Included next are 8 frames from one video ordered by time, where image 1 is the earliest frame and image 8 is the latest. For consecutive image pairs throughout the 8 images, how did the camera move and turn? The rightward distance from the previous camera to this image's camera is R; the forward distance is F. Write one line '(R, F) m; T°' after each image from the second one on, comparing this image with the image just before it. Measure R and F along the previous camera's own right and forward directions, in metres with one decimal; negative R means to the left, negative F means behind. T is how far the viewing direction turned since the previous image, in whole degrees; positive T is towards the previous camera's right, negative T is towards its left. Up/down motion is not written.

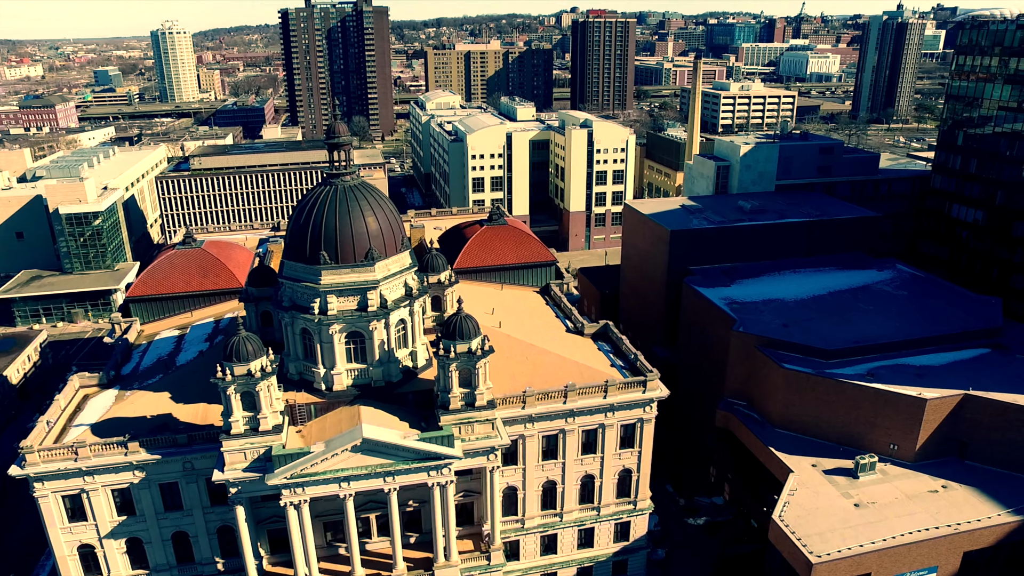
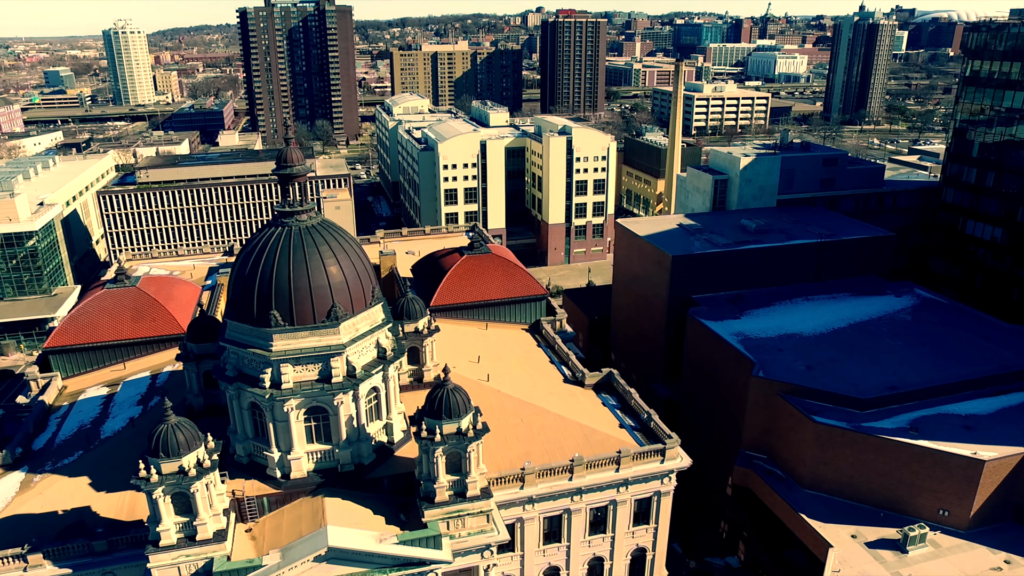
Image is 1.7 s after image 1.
(-1.3, +7.9) m; +2°
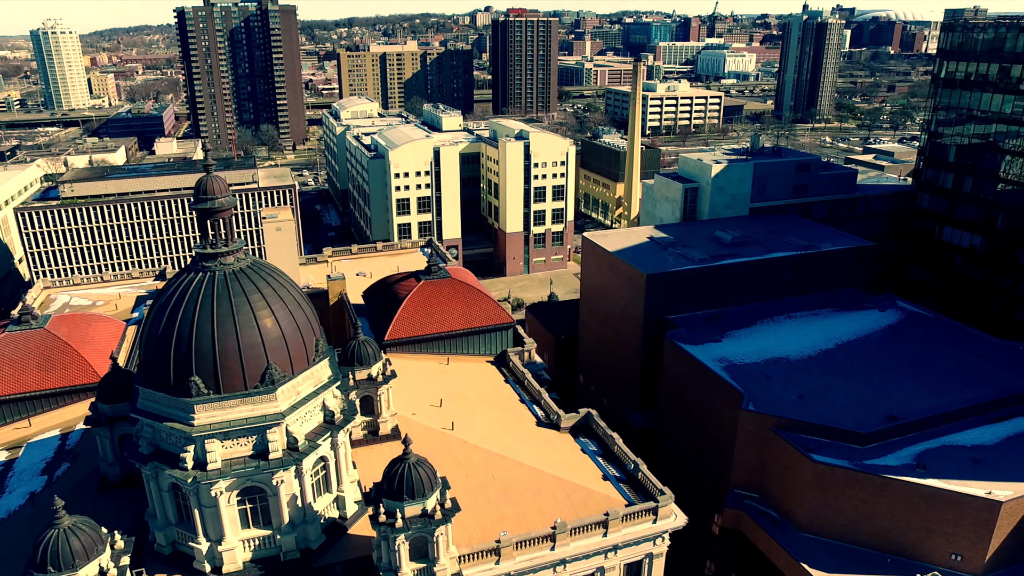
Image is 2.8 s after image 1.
(-0.6, +5.4) m; +3°
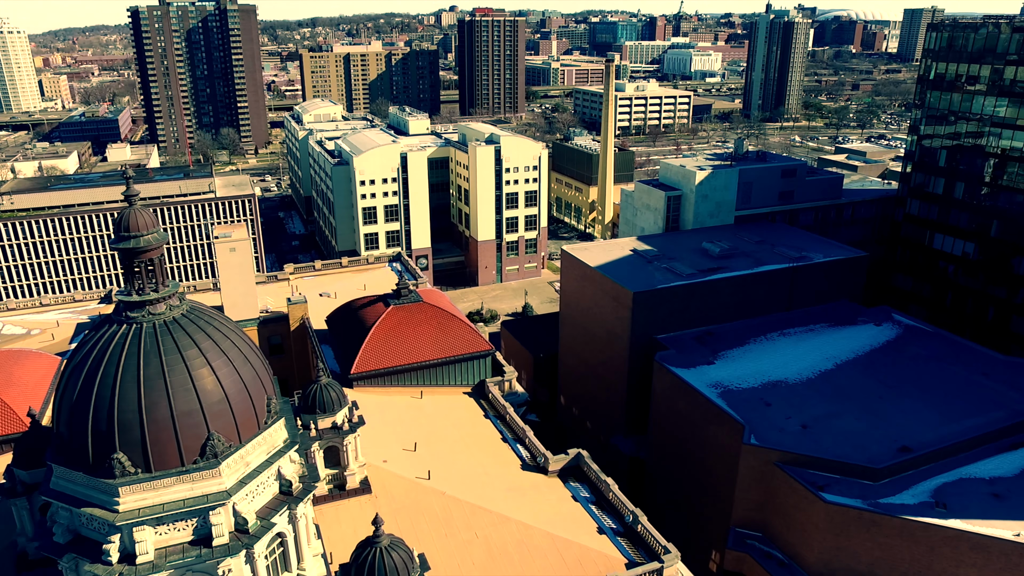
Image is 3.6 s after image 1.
(-0.6, +4.4) m; +2°
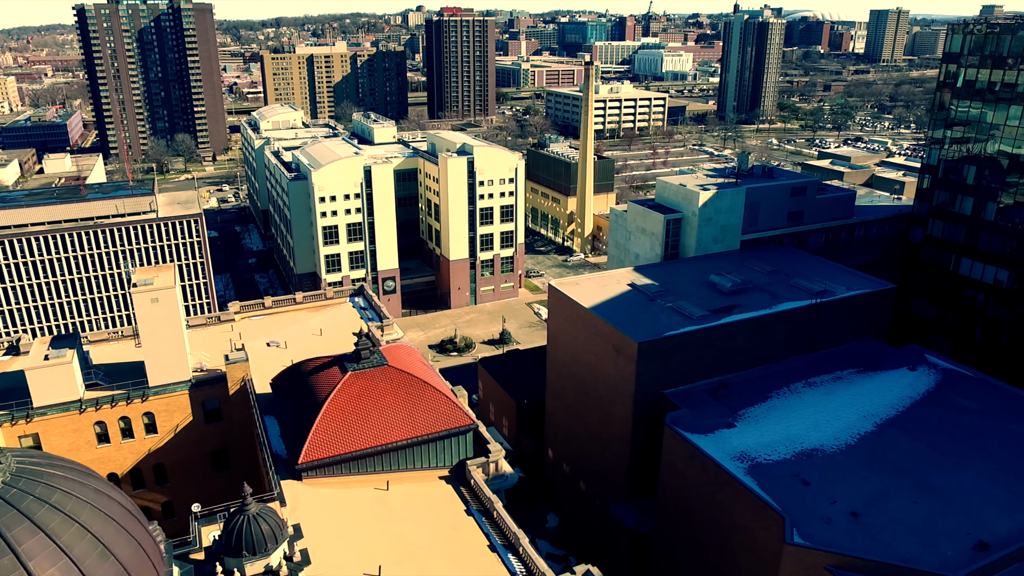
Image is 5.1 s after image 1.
(-0.7, +8.8) m; +2°
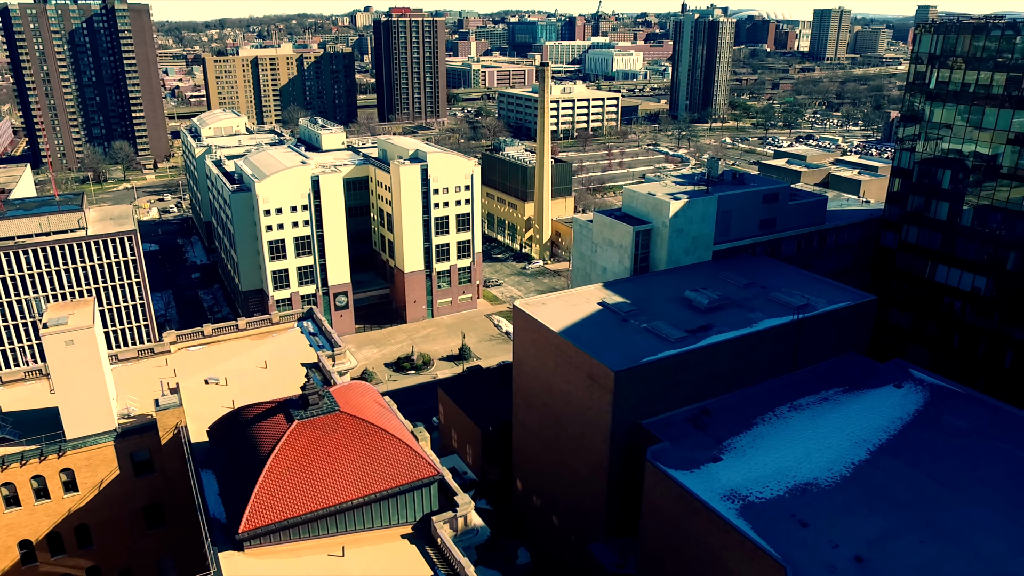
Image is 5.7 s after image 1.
(-0.4, +4.2) m; +3°
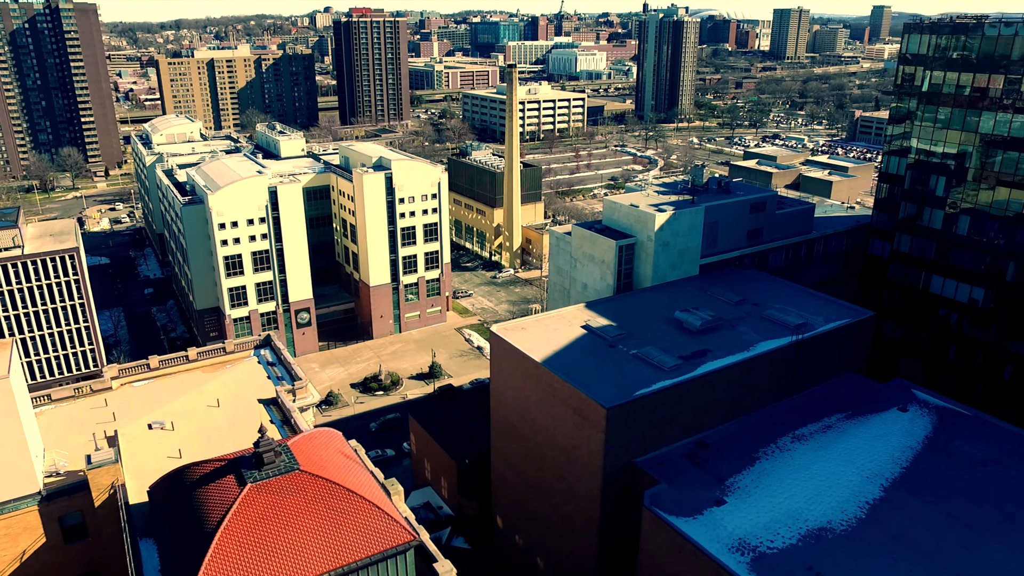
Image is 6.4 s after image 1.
(-0.6, +4.3) m; +2°
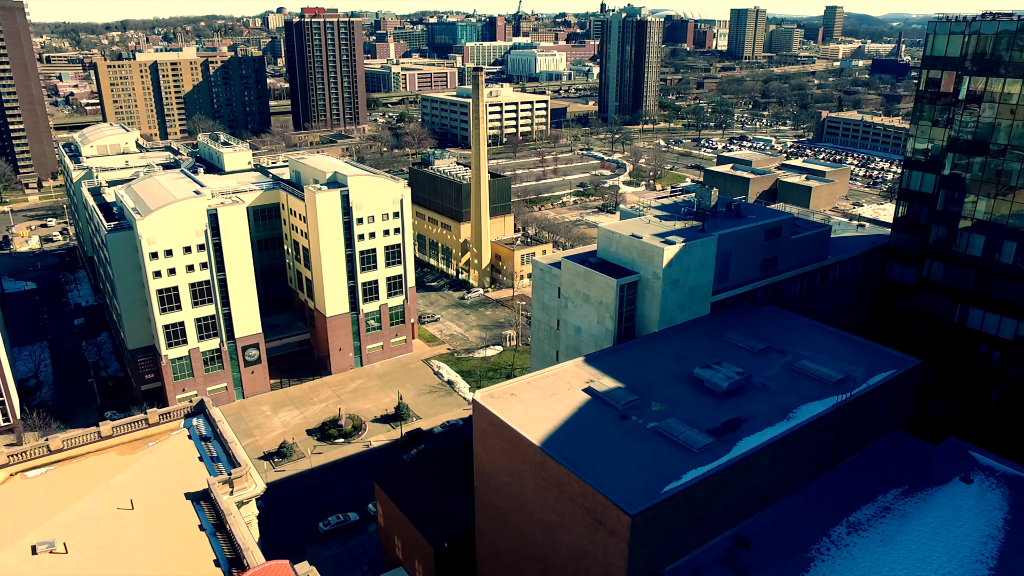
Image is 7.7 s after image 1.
(-1.3, +8.8) m; +3°
